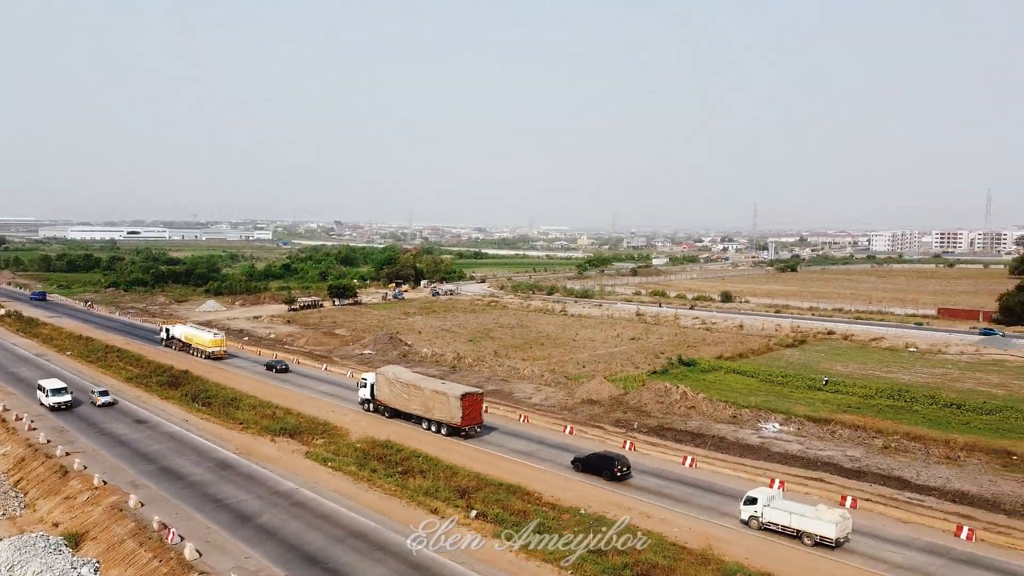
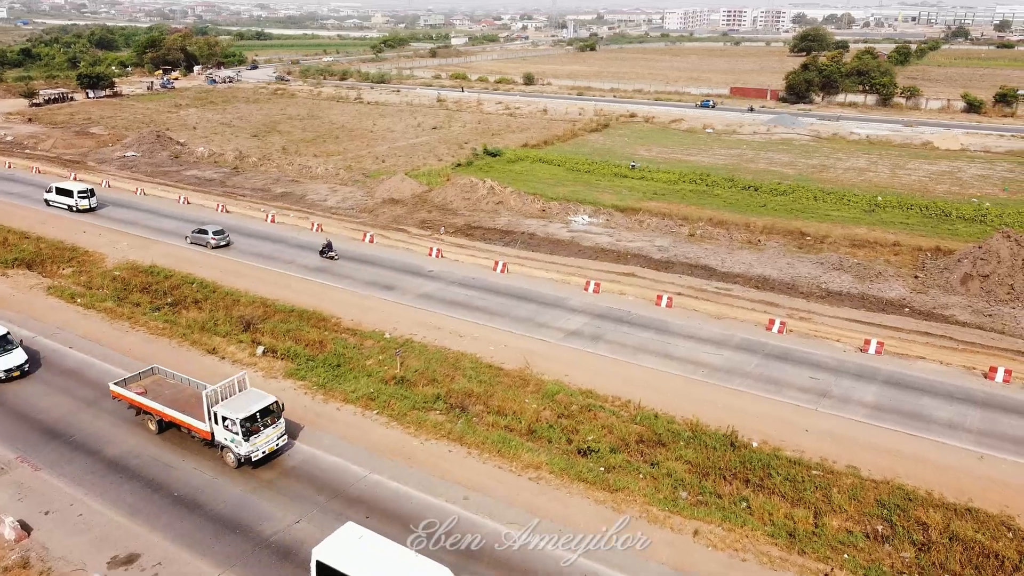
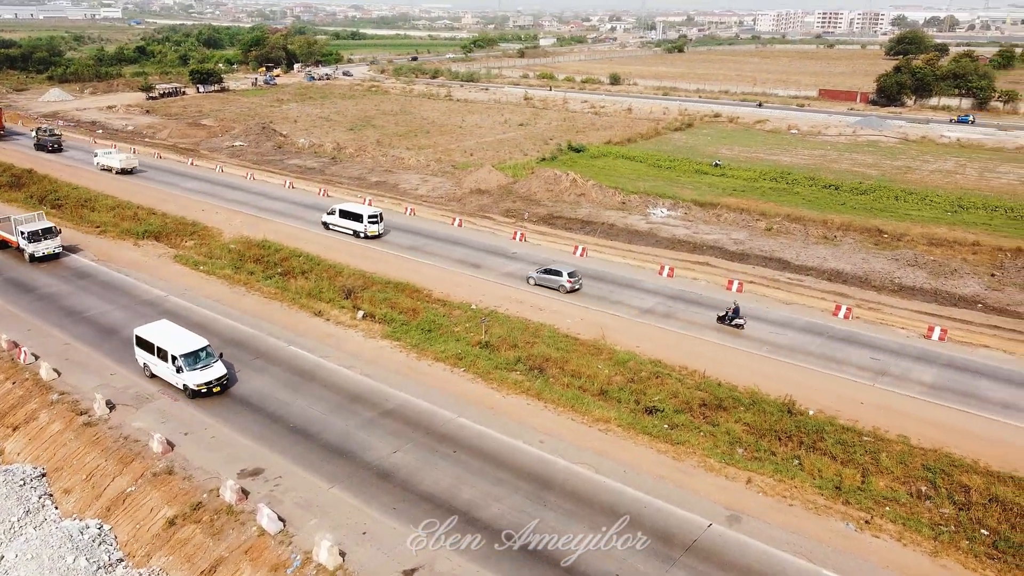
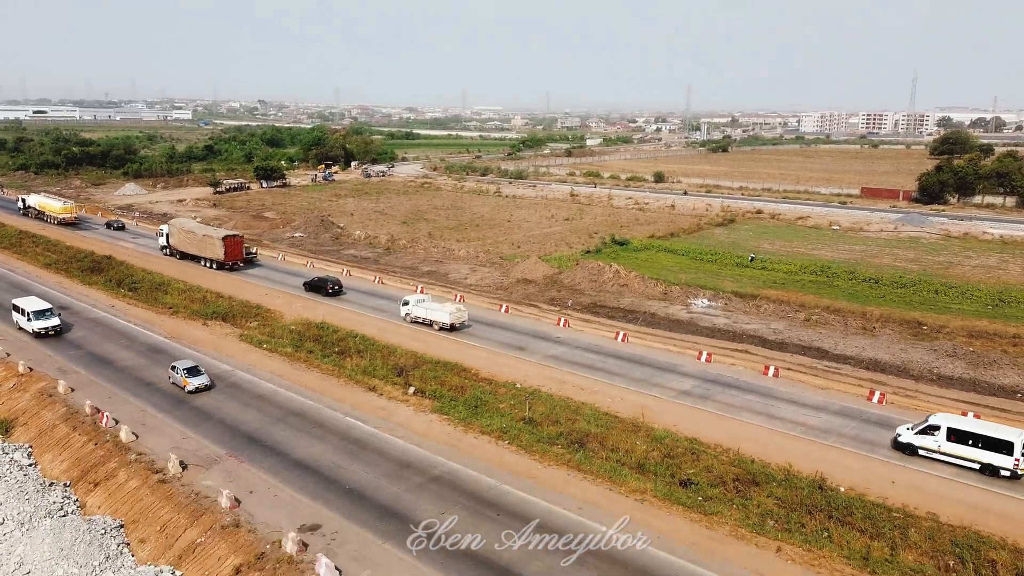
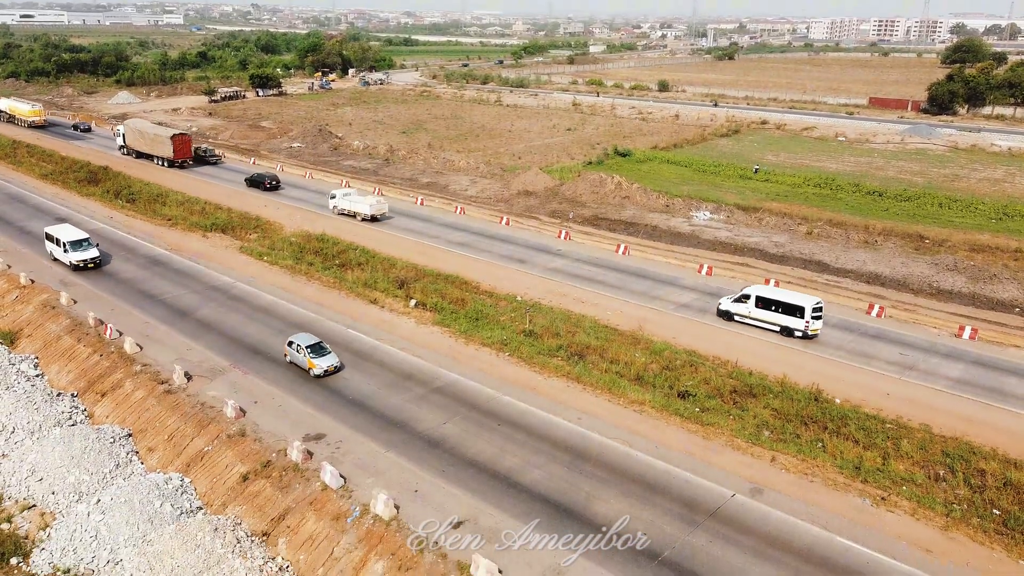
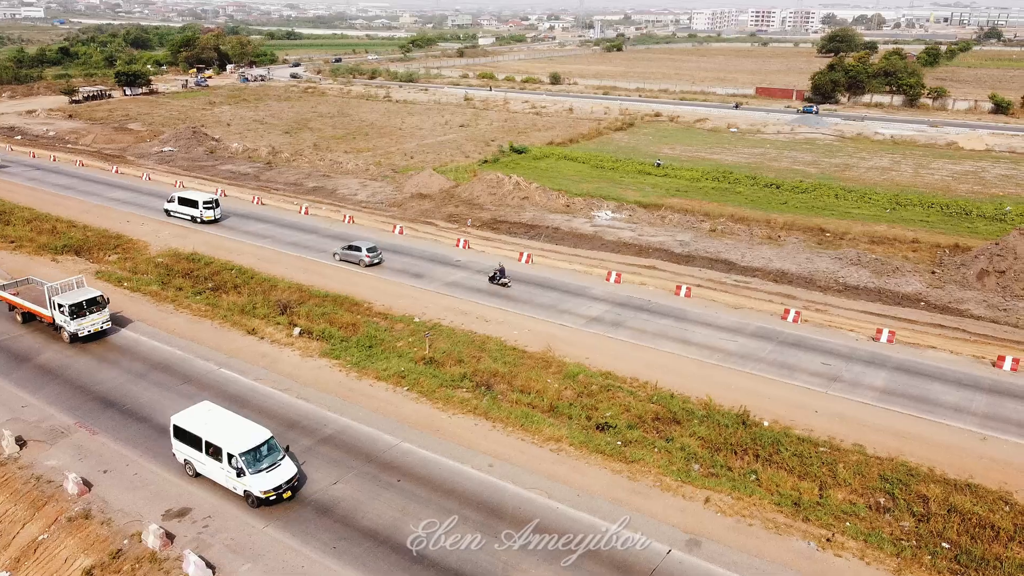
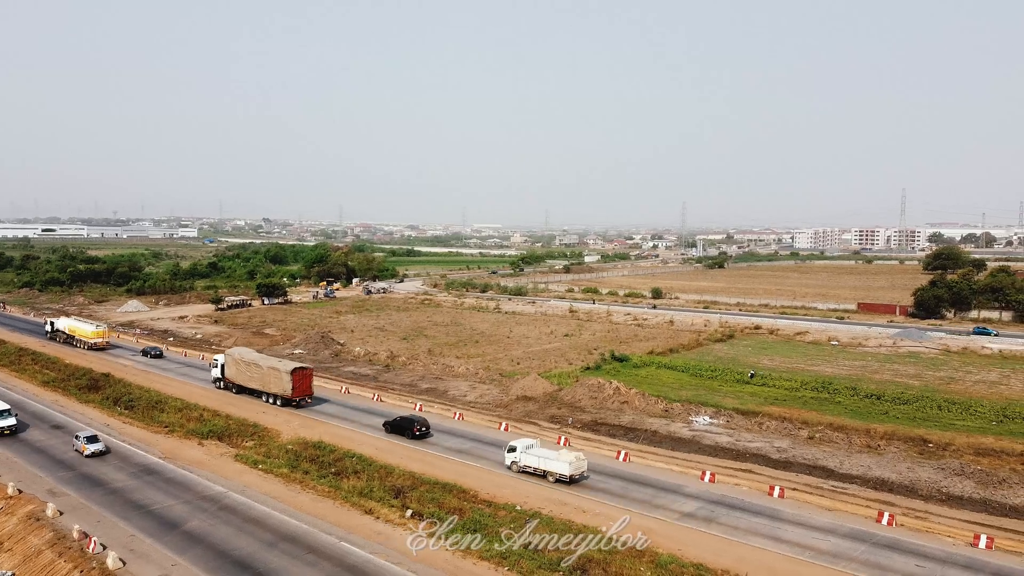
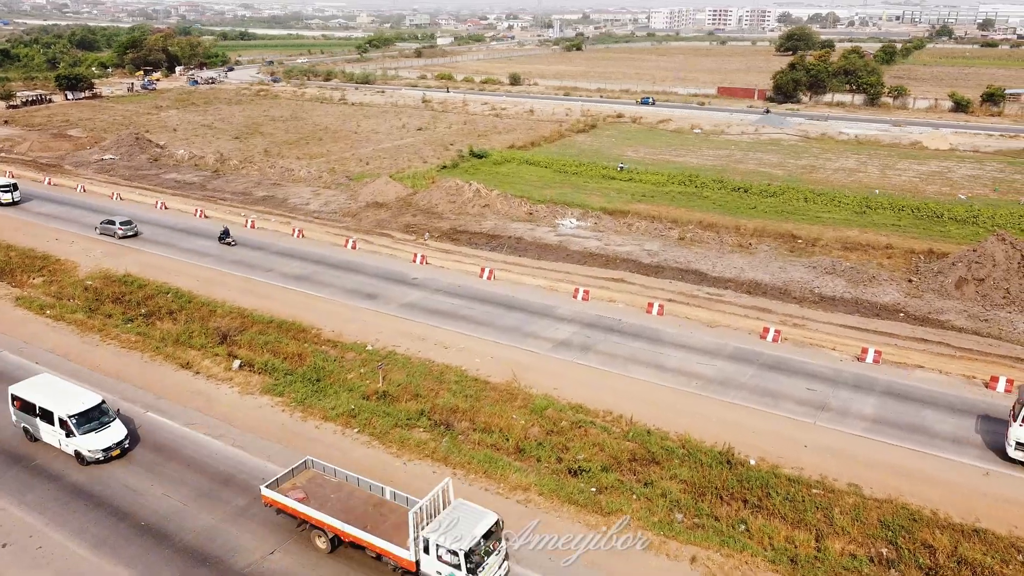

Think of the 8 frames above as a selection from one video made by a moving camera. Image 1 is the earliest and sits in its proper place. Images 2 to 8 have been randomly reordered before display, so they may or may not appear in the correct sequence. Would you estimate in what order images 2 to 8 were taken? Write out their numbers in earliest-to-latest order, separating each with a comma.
7, 4, 5, 3, 6, 2, 8
